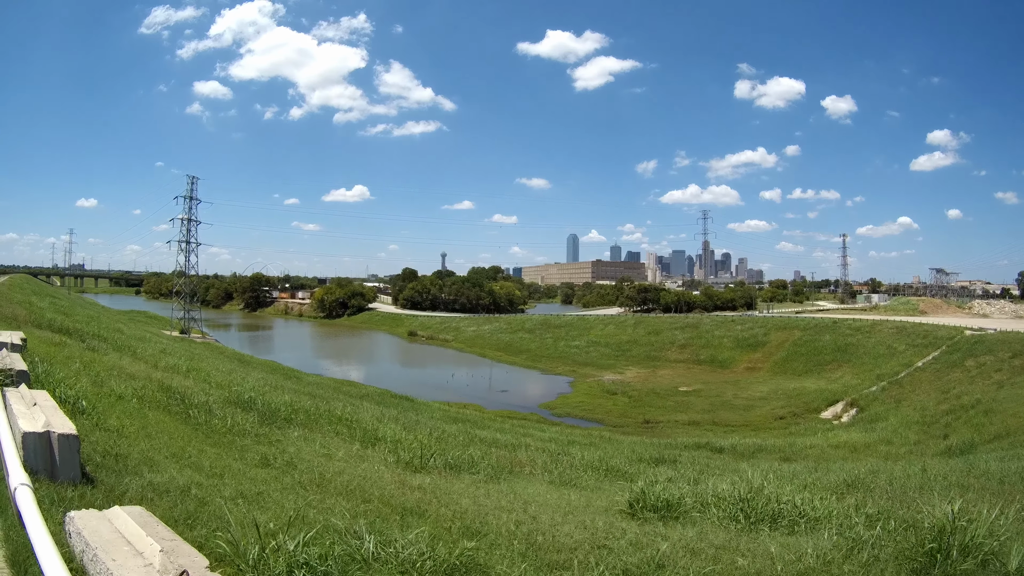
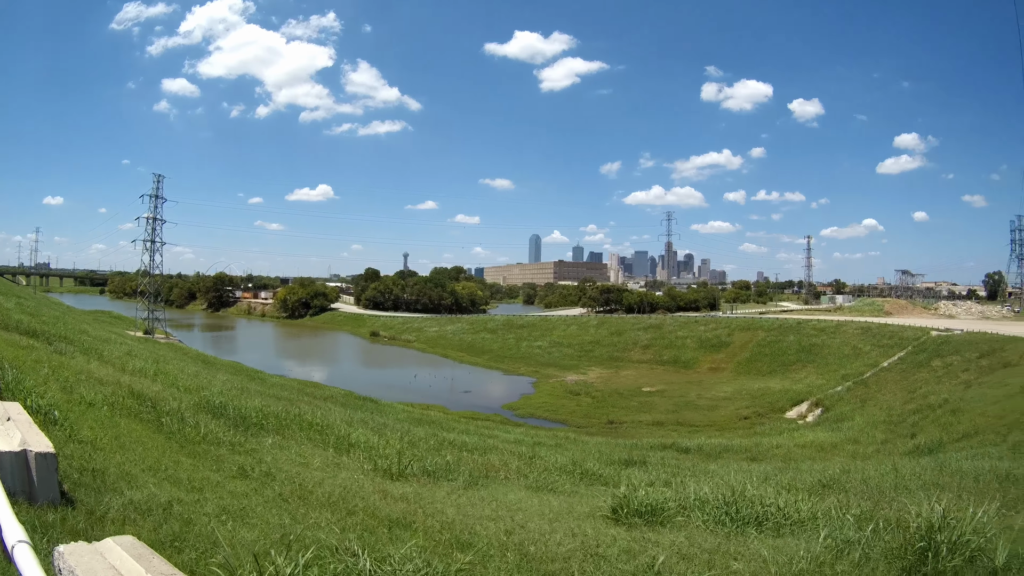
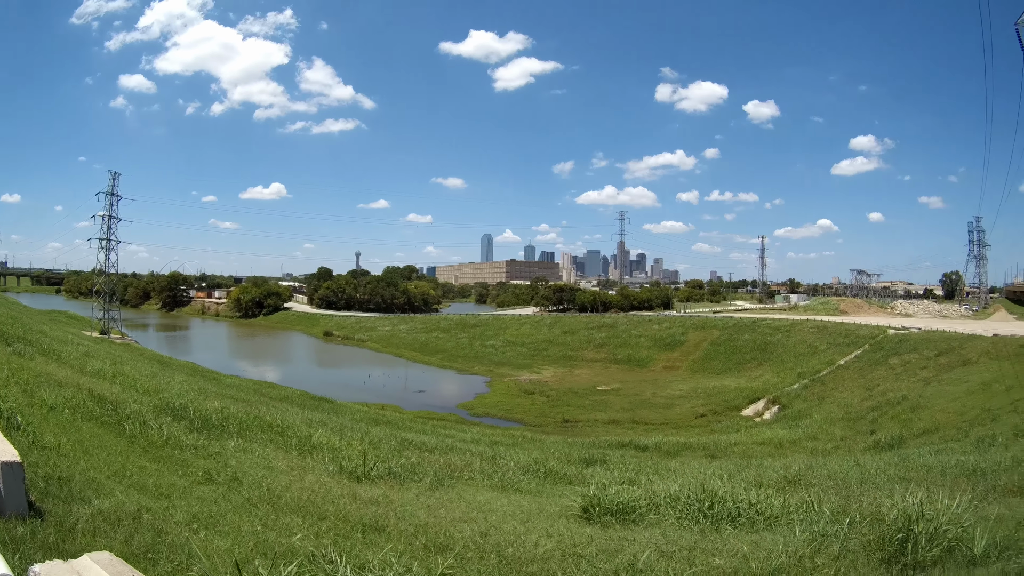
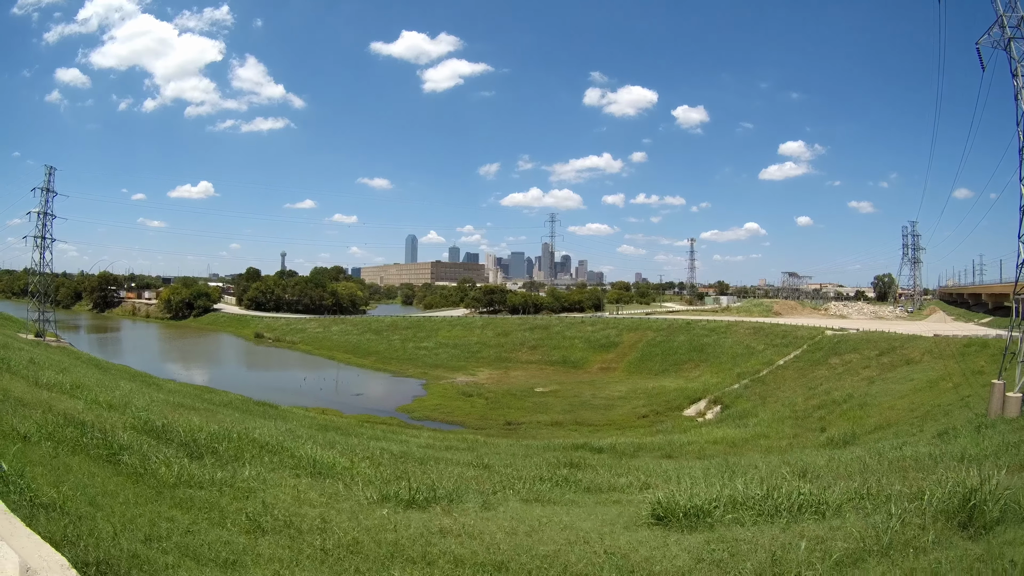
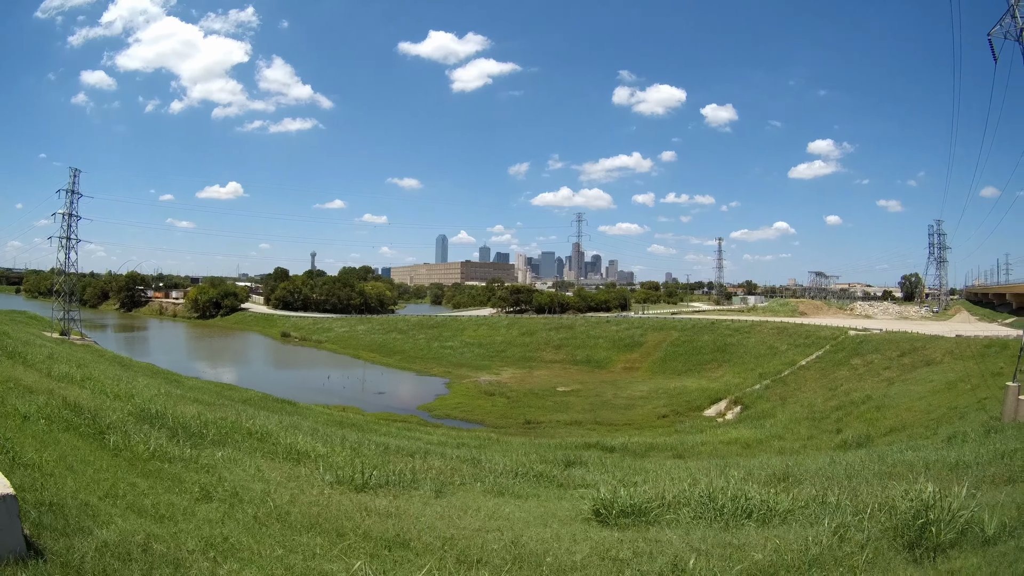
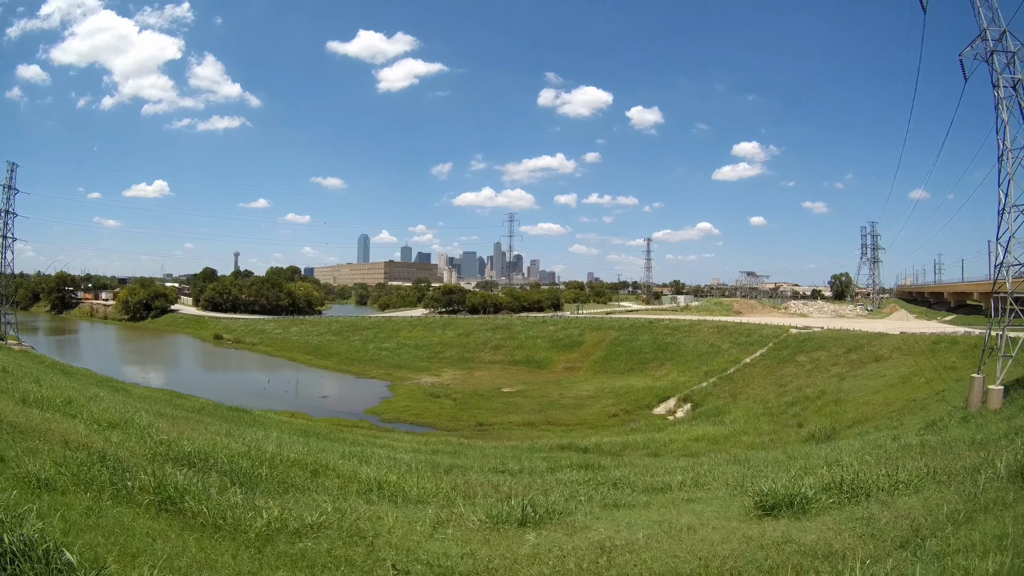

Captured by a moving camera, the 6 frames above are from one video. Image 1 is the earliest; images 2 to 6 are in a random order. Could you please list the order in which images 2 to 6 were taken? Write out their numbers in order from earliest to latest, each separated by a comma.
2, 3, 5, 4, 6
